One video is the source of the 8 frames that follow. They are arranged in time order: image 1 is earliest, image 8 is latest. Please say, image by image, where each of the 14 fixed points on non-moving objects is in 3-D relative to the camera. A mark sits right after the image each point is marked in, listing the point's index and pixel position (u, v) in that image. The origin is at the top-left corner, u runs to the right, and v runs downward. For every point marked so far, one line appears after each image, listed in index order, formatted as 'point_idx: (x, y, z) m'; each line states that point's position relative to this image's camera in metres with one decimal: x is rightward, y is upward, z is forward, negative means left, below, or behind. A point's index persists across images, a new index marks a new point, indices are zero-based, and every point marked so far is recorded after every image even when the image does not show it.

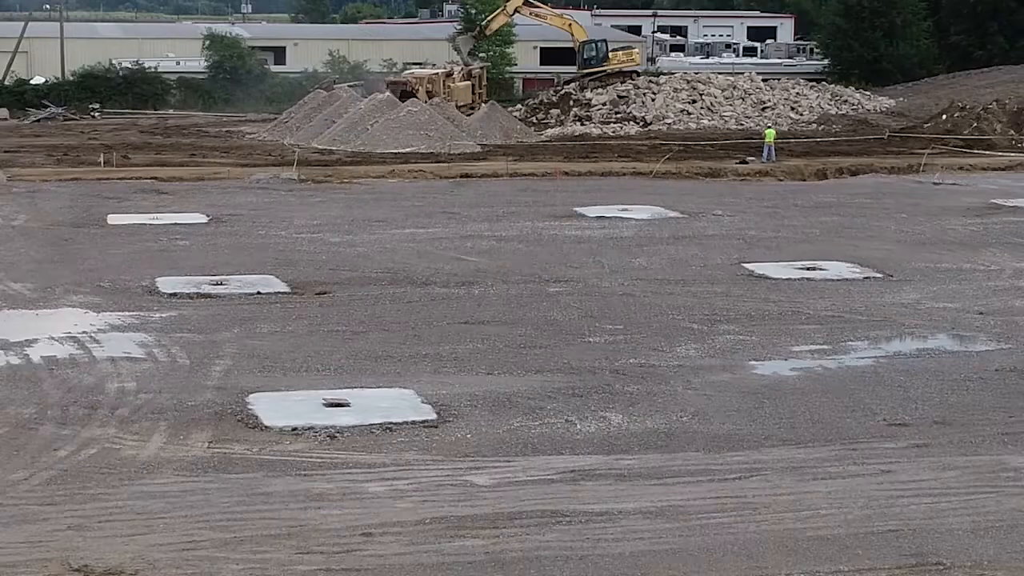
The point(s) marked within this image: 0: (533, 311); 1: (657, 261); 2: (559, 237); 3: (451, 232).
0: (+0.1, -0.2, +14.2) m
1: (+1.2, +0.2, +17.0) m
2: (+0.4, +0.5, +18.9) m
3: (-0.6, +0.5, +19.3) m
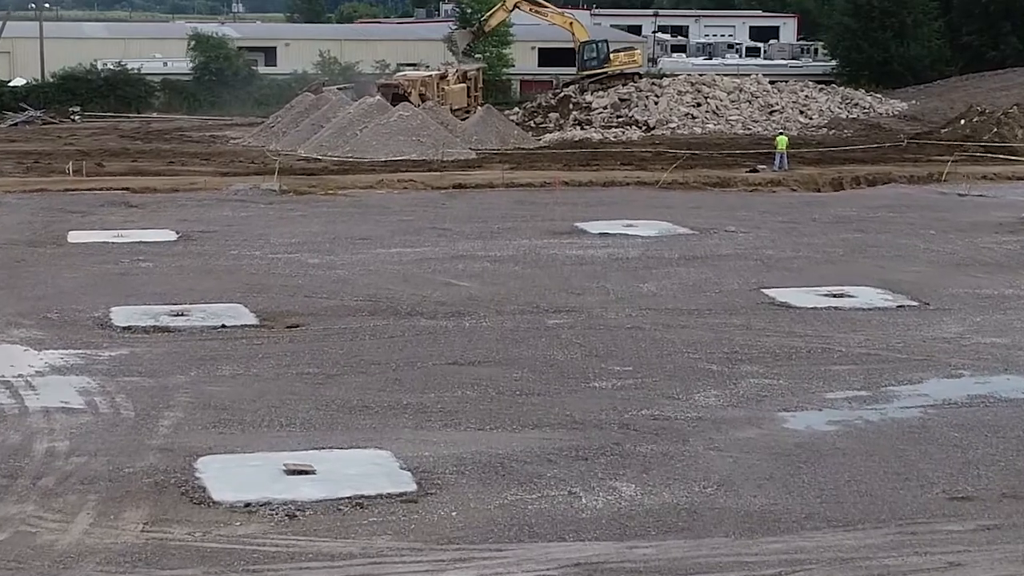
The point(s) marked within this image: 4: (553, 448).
0: (+0.1, -0.4, +12.6) m
1: (+1.2, 0.0, +15.4) m
2: (+0.4, +0.3, +17.3) m
3: (-0.6, +0.3, +17.7) m
4: (+0.2, -0.8, +9.9) m
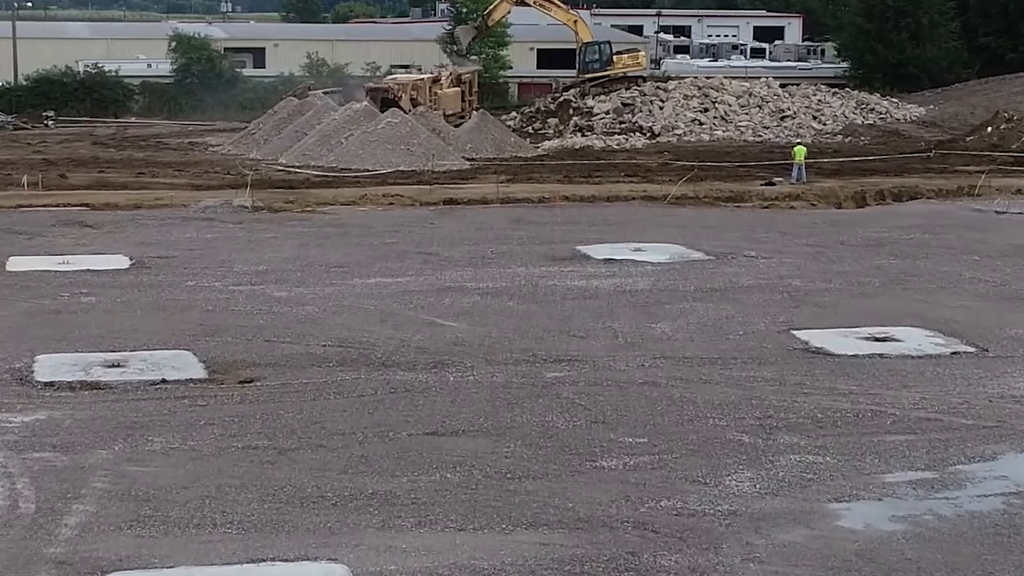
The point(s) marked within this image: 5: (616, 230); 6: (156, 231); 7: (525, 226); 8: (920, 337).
0: (+0.1, -0.7, +10.6) m
1: (+1.2, -0.3, +13.4) m
2: (+0.4, 0.0, +15.3) m
3: (-0.7, +0.1, +15.7) m
4: (+0.2, -1.1, +7.9) m
5: (+1.0, +0.6, +19.5) m
6: (-3.3, +0.5, +18.8) m
7: (+0.1, +0.6, +19.7) m
8: (+2.7, -0.3, +13.1) m
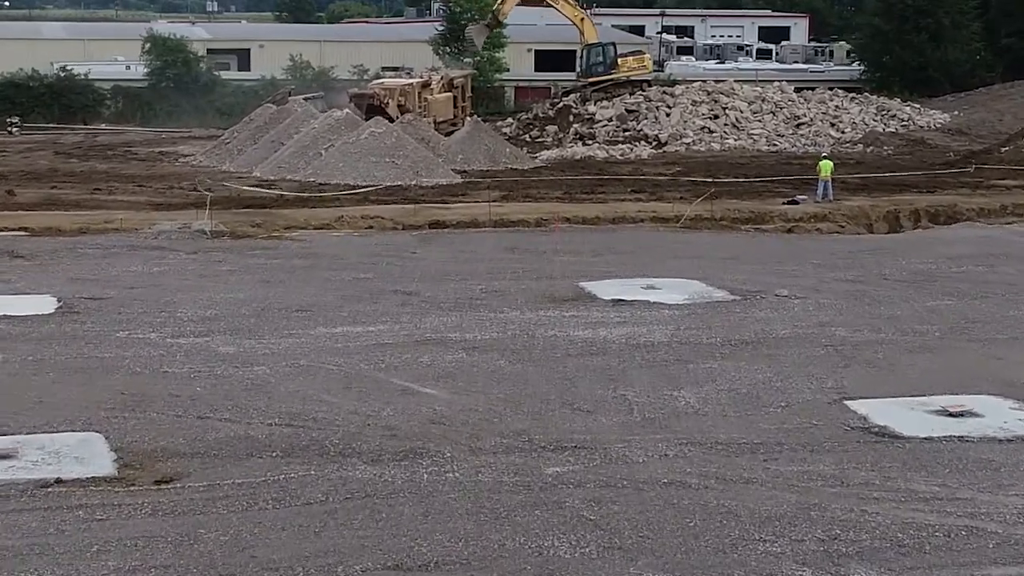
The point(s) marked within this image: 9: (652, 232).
0: (0.0, -1.0, +8.1) m
1: (+1.1, -0.6, +11.0) m
2: (+0.3, -0.3, +12.8) m
3: (-0.7, -0.3, +13.2) m
4: (+0.1, -1.4, +5.5) m
5: (+1.0, +0.2, +17.1) m
6: (-3.4, +0.2, +16.3) m
7: (+0.1, +0.3, +17.2) m
8: (+2.6, -0.7, +10.7) m
9: (+1.4, +0.5, +19.4) m
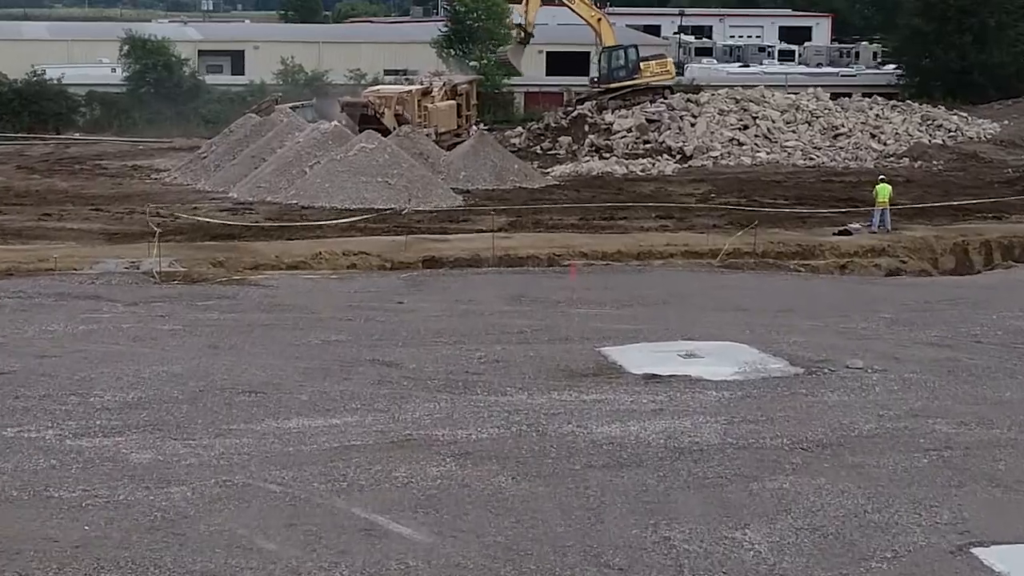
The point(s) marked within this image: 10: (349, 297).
0: (0.0, -1.4, +5.1) m
1: (+1.1, -1.0, +8.0) m
2: (+0.3, -0.8, +9.8) m
3: (-0.7, -0.7, +10.3) m
4: (+0.1, -1.8, +2.5) m
5: (+1.0, -0.2, +14.1) m
6: (-3.3, -0.2, +13.3) m
7: (+0.1, -0.1, +14.2) m
8: (+2.6, -1.1, +7.6) m
9: (+1.4, +0.1, +16.4) m
10: (-1.2, -0.1, +14.7) m
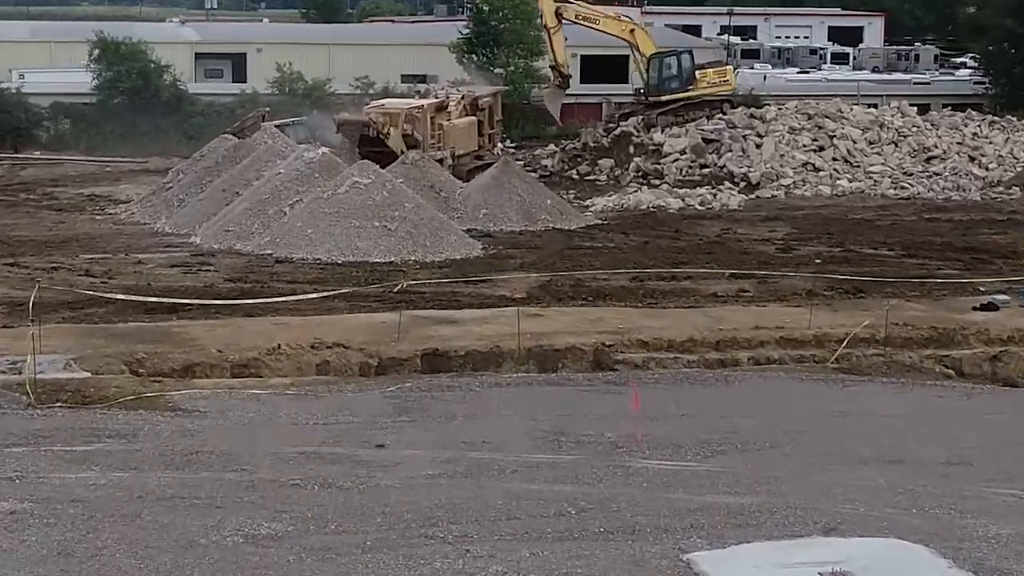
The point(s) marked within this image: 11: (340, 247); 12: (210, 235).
0: (0.0, -2.1, +0.3) m
1: (+1.2, -1.7, +3.1) m
2: (+0.4, -1.4, +5.0) m
3: (-0.6, -1.4, +5.5) m
4: (+0.1, -2.5, -2.3) m
5: (+1.2, -0.9, +9.2) m
6: (-3.2, -0.9, +8.6) m
7: (+0.3, -0.8, +9.4) m
8: (+2.7, -1.8, +2.8) m
9: (+1.6, -0.5, +11.5) m
10: (-1.0, -0.7, +10.0) m
11: (-1.5, +0.4, +17.5) m
12: (-2.8, +0.5, +18.8) m
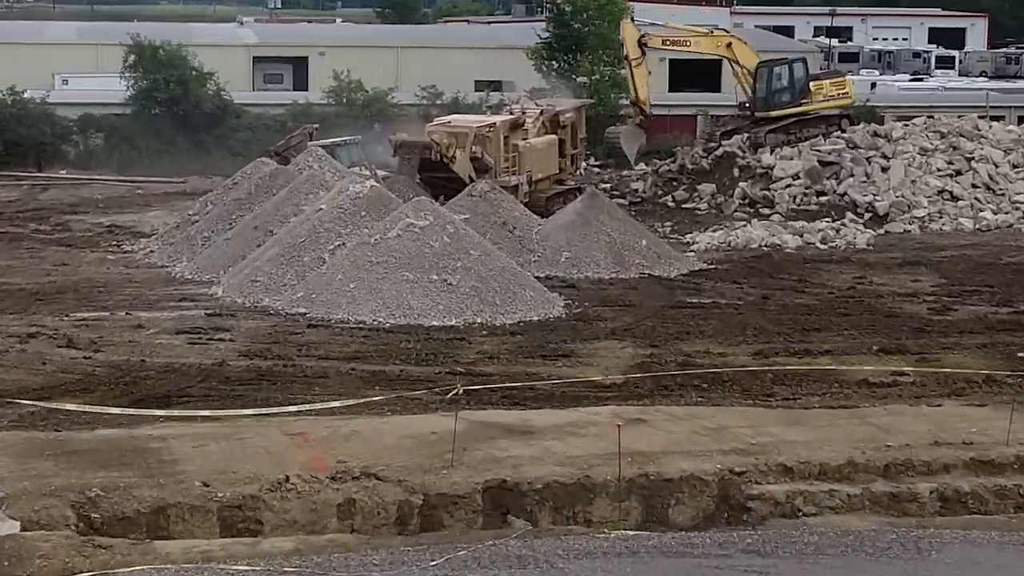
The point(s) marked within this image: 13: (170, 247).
0: (0.0, -2.6, -3.1) m
1: (+1.3, -2.2, -0.3) m
2: (+0.6, -1.9, +1.6) m
3: (-0.4, -1.9, +2.0) m
4: (-0.1, -3.0, -5.8) m
5: (+1.5, -1.4, +5.7) m
6: (-2.9, -1.4, +5.3) m
7: (+0.6, -1.3, +6.0) m
8: (+2.7, -2.3, -0.7) m
9: (+2.0, -1.1, +8.0) m
10: (-0.7, -1.2, +6.6) m
11: (-0.9, -0.1, +14.1) m
12: (-2.2, 0.0, +15.5) m
13: (-3.0, +0.4, +17.9) m
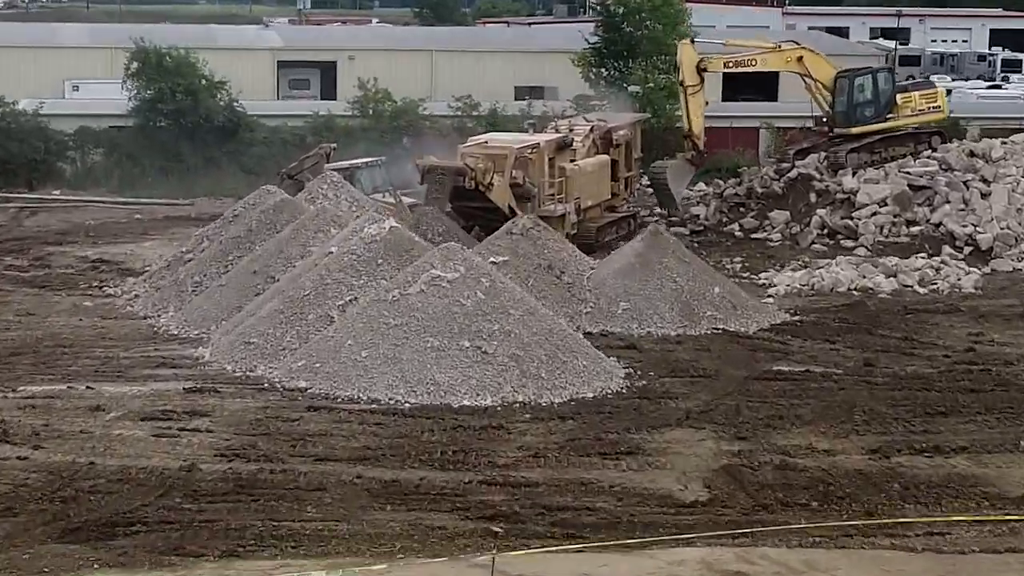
0: (-0.1, -3.0, -5.9) m
1: (+1.3, -2.6, -3.1) m
2: (+0.6, -2.4, -1.2) m
3: (-0.4, -2.3, -0.7) m
4: (-0.2, -3.4, -8.5) m
5: (+1.6, -1.8, +3.0) m
6: (-2.8, -1.8, +2.6) m
7: (+0.7, -1.7, +3.2) m
8: (+2.7, -2.7, -3.6) m
9: (+2.2, -1.5, +5.2) m
10: (-0.6, -1.6, +3.8) m
11: (-0.6, -0.5, +11.4) m
12: (-1.8, -0.4, +12.8) m
13: (-2.7, 0.0, +15.2) m
